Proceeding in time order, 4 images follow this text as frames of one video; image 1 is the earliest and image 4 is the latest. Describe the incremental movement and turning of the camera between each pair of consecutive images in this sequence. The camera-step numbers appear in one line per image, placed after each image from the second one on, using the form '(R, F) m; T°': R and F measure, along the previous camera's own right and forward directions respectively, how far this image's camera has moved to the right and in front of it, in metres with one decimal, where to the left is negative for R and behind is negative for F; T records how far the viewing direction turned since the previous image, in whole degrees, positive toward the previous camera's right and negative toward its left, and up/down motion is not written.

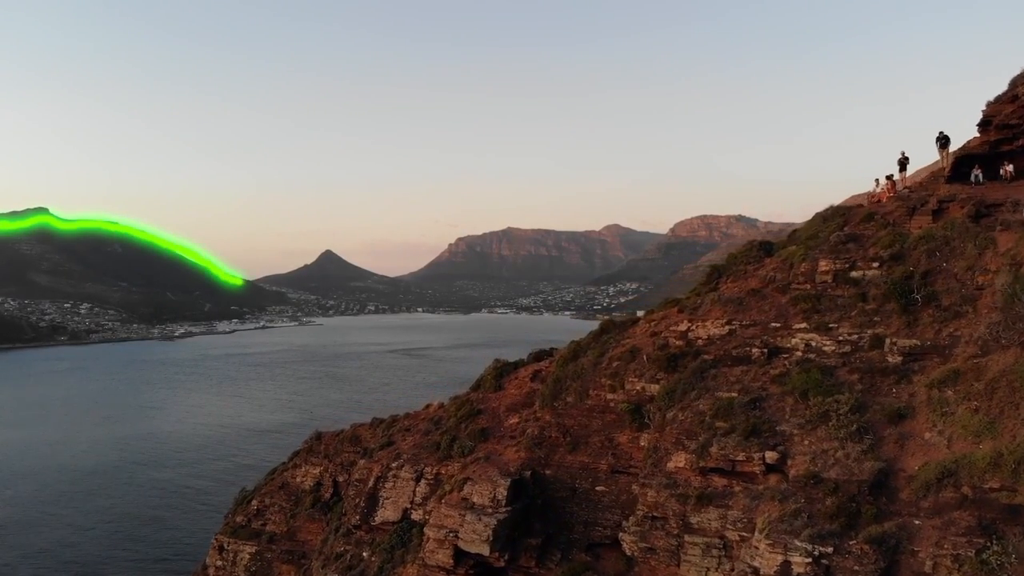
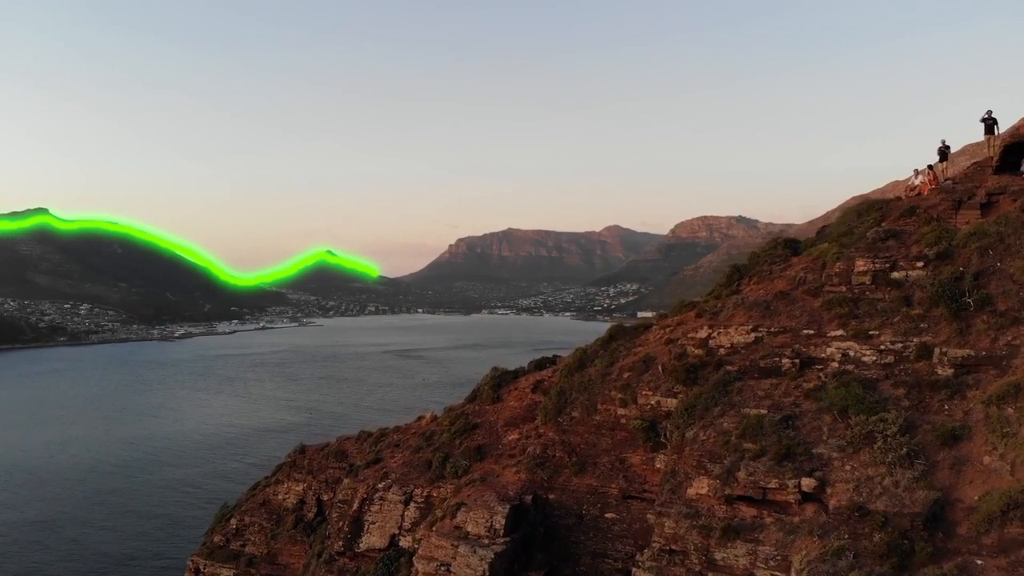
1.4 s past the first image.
(0.0, +1.7) m; 0°
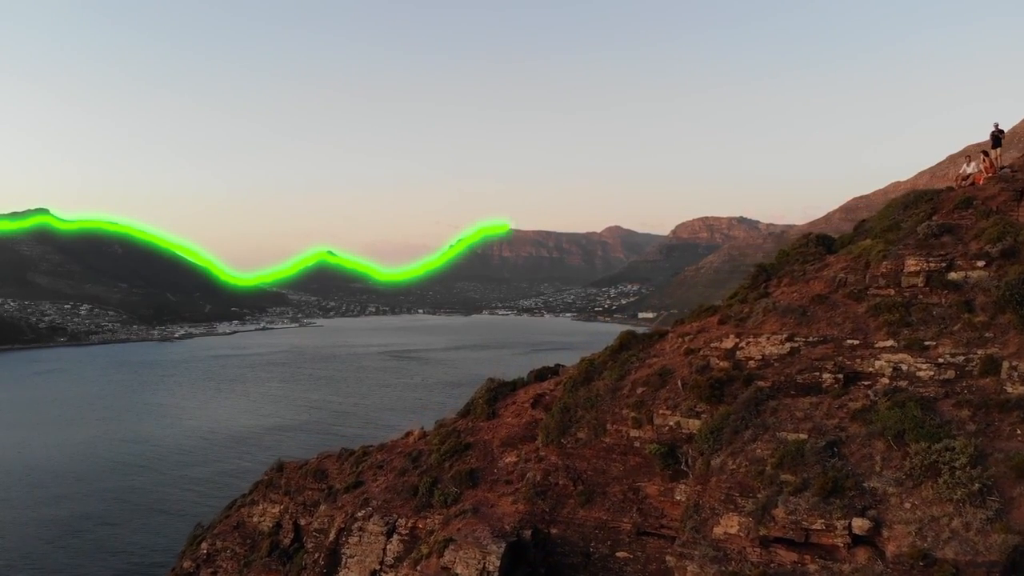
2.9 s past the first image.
(+0.1, +1.8) m; 0°
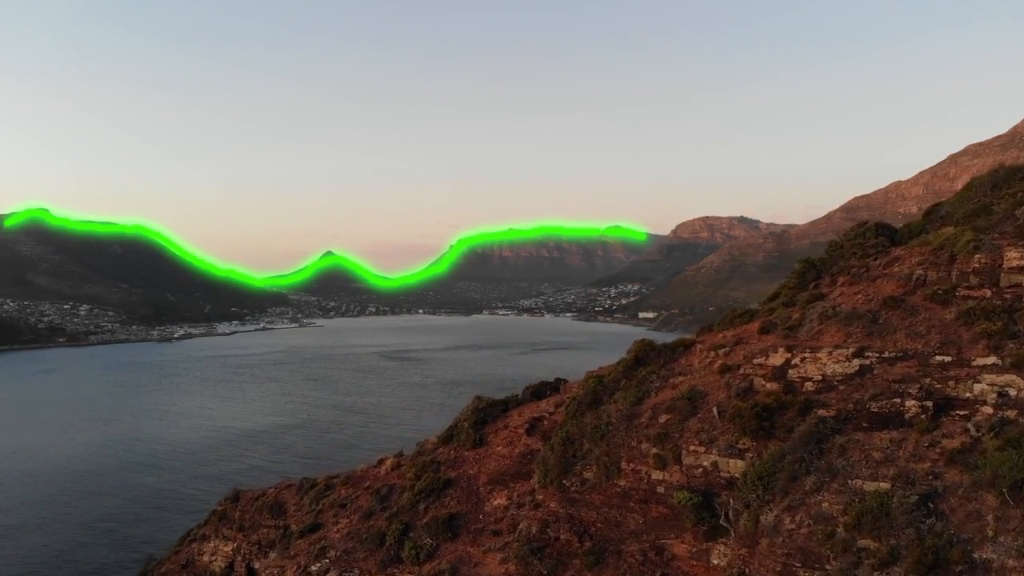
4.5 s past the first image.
(+0.2, +2.6) m; 0°
